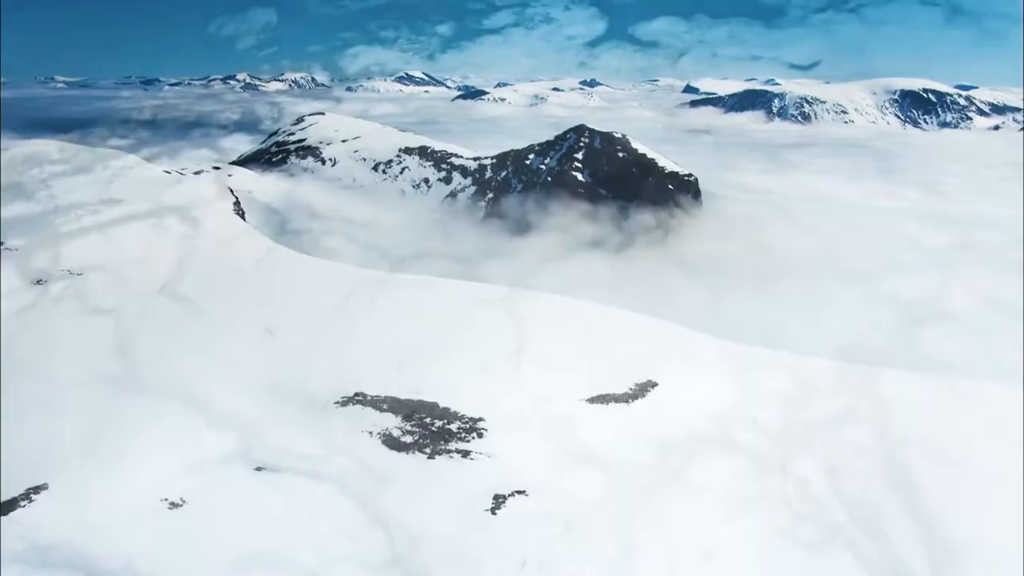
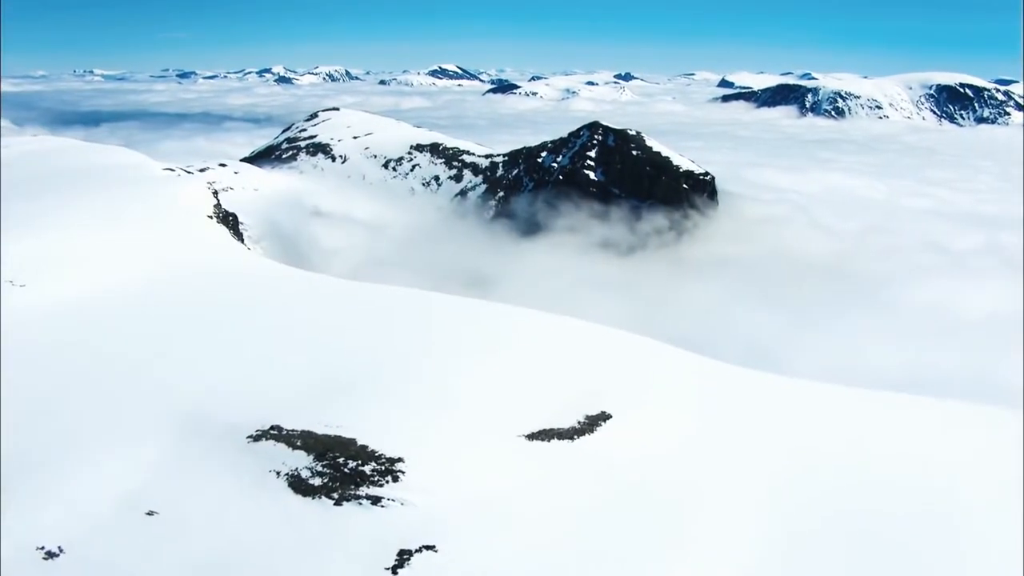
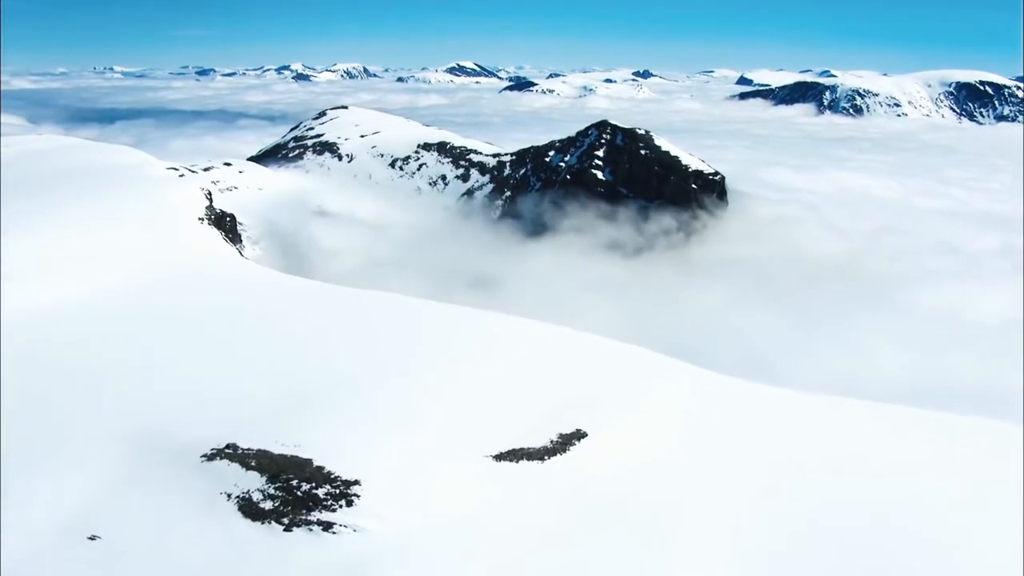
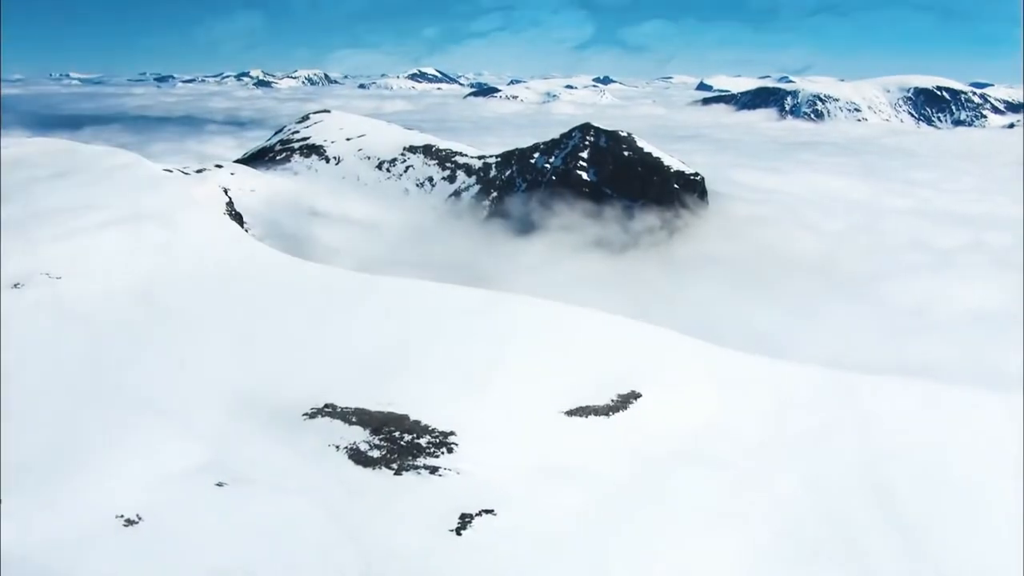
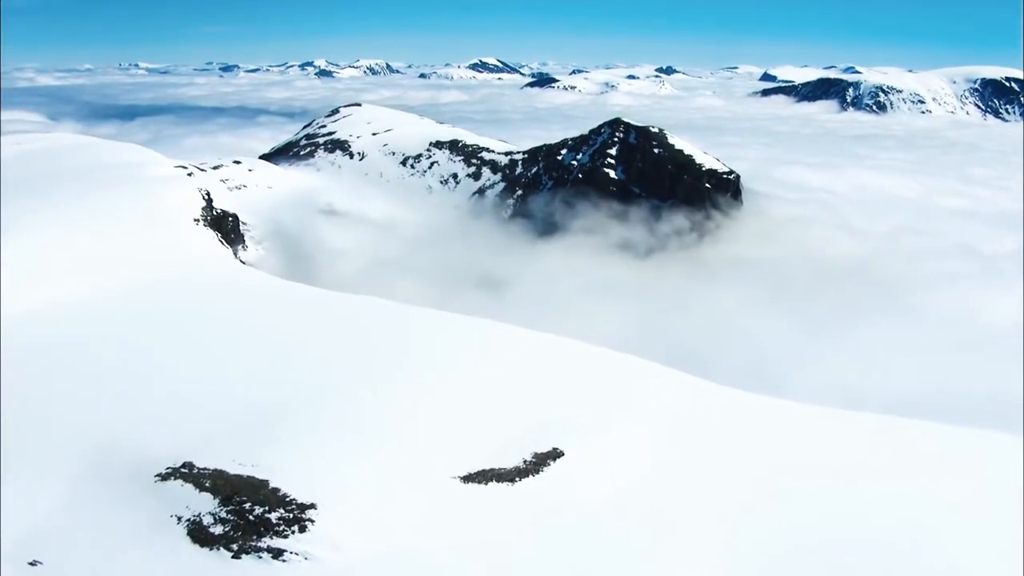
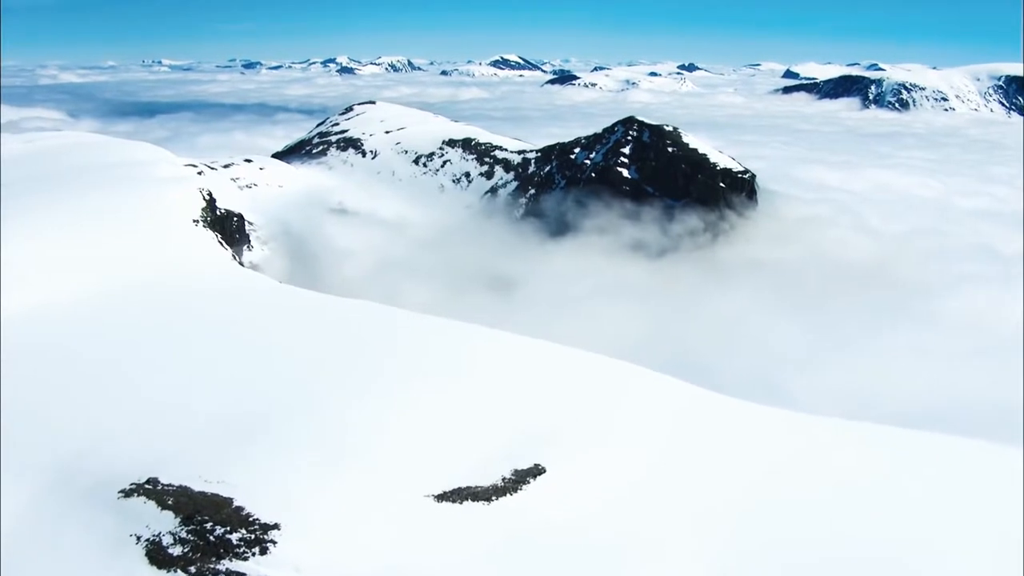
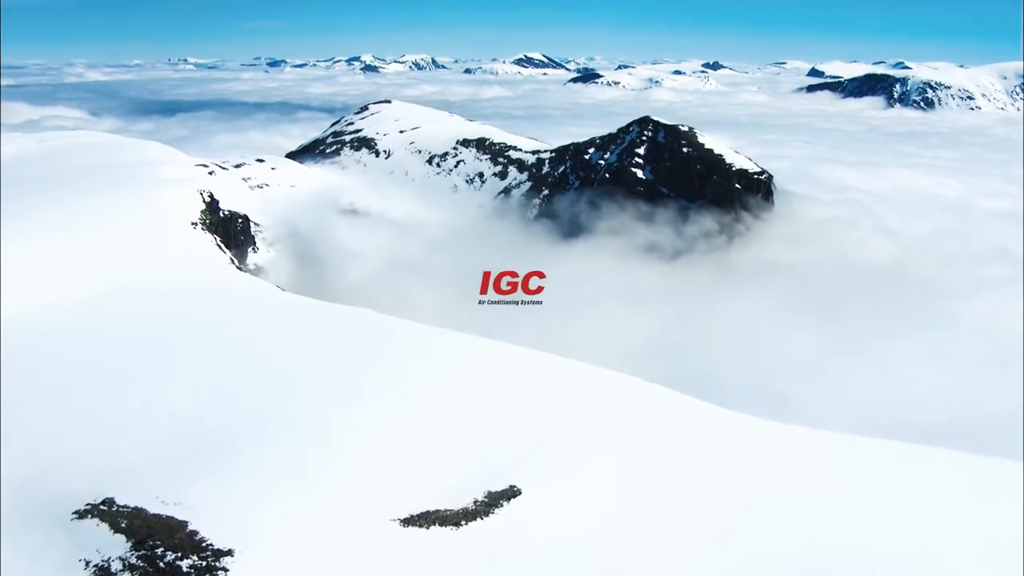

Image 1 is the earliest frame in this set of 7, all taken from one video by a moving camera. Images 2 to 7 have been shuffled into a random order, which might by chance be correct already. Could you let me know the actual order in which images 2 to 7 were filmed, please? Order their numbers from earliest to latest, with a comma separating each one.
4, 2, 3, 5, 6, 7
